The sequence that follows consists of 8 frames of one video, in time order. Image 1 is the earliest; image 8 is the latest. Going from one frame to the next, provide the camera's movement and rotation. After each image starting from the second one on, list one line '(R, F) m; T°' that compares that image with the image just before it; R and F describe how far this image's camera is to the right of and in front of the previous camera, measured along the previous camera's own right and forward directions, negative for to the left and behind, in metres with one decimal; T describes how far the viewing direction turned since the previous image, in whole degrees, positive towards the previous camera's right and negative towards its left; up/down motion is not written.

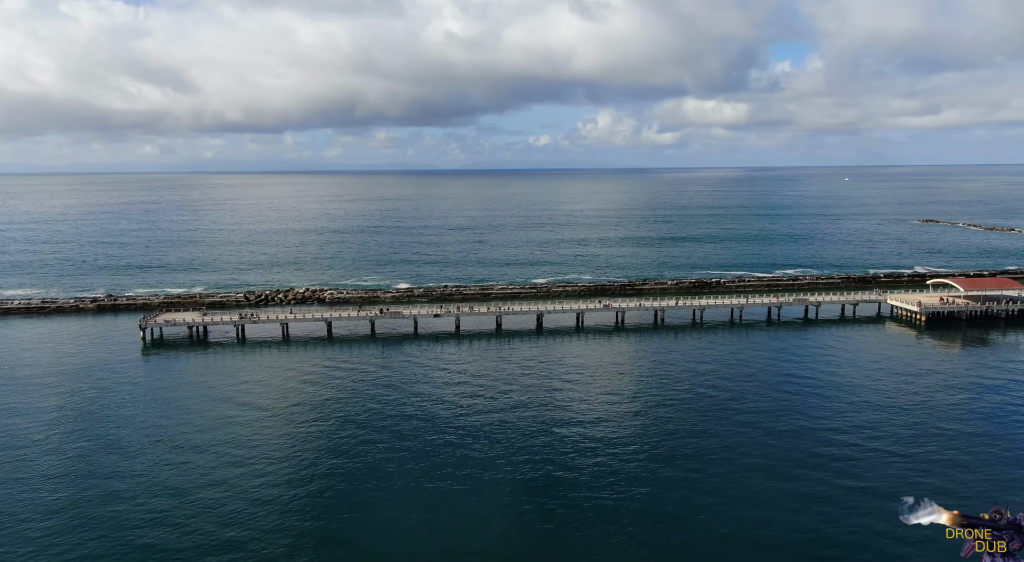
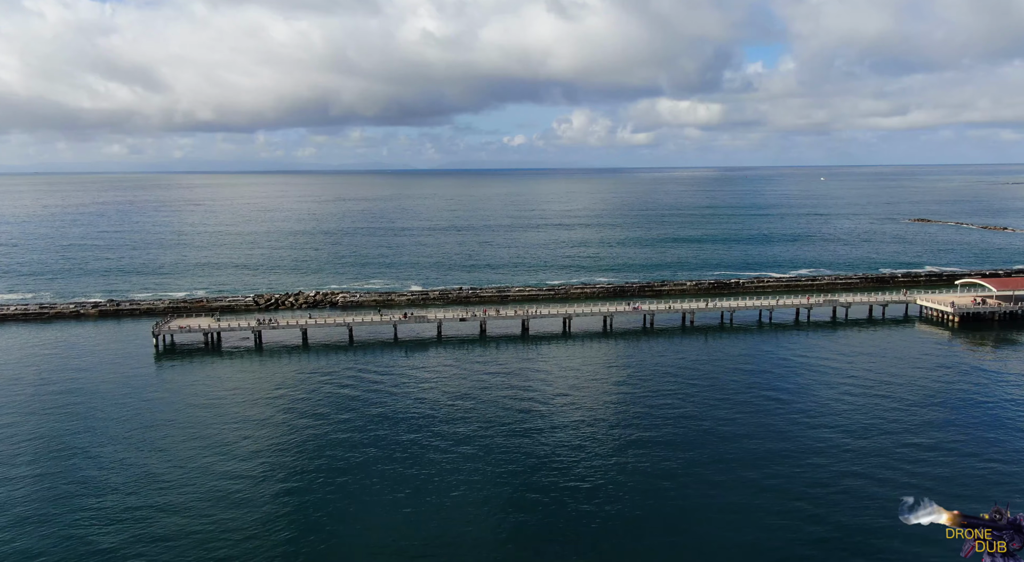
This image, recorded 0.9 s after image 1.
(-5.1, +2.2) m; +2°
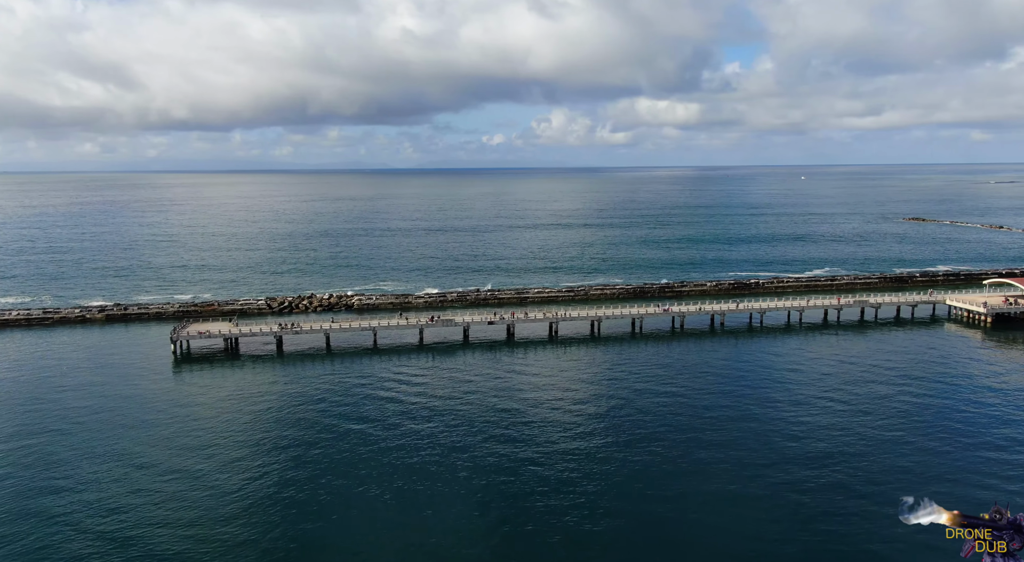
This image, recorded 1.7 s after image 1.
(-4.7, +1.8) m; +2°
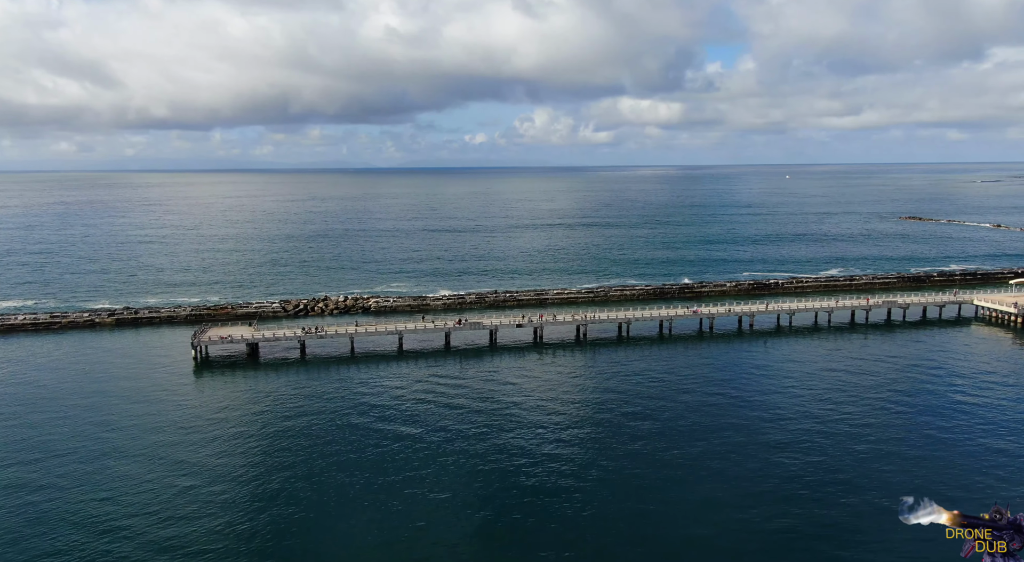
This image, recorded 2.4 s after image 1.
(-4.2, +1.5) m; +1°
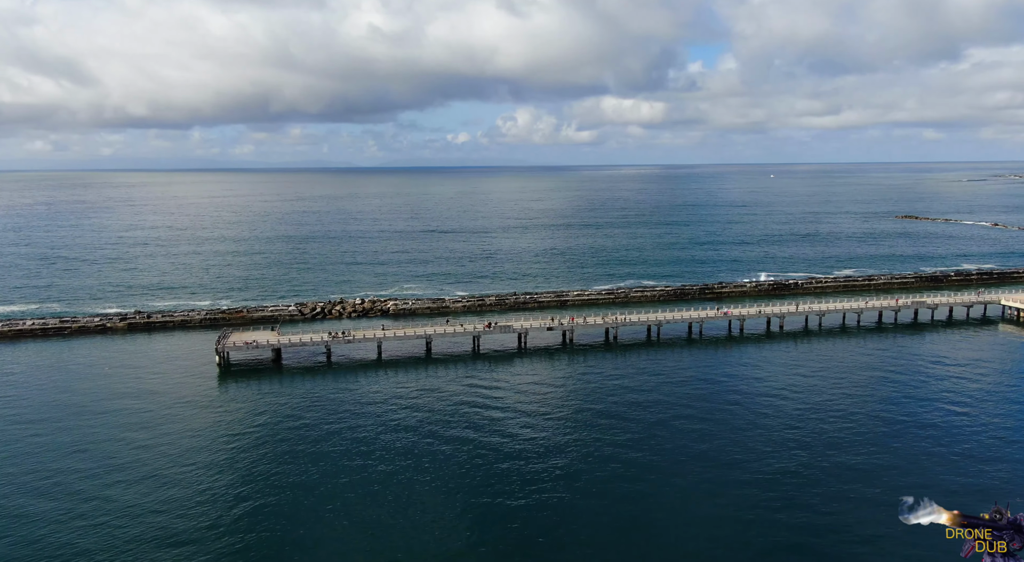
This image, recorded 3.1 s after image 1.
(-4.3, +1.5) m; +1°
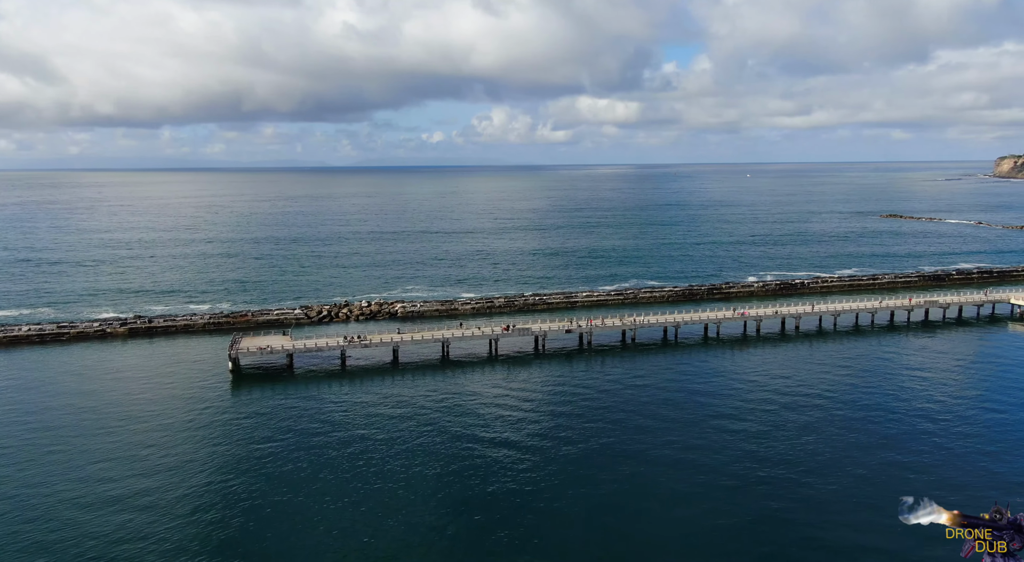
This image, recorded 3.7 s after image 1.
(-3.7, +1.2) m; +2°
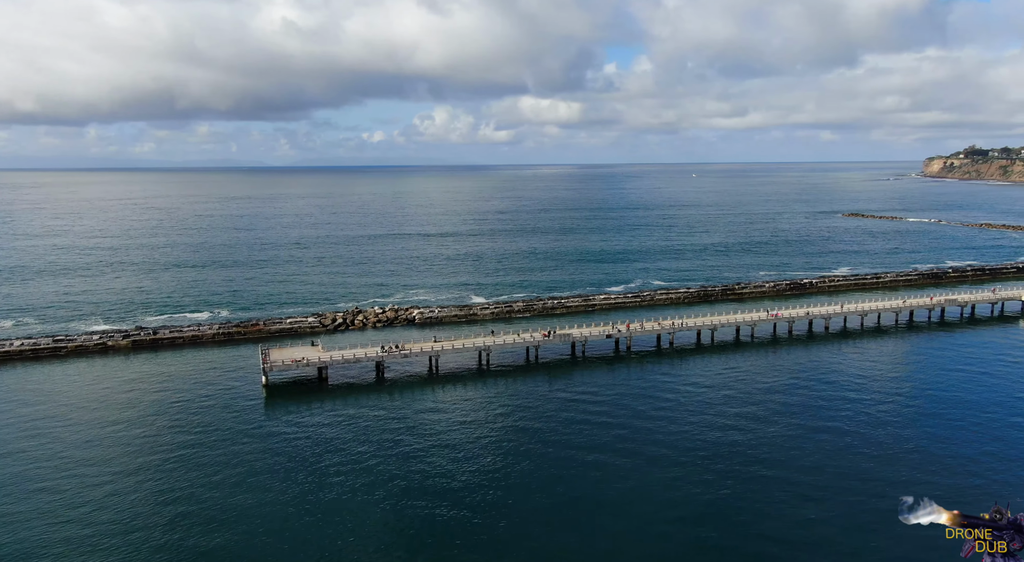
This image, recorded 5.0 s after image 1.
(-8.1, +2.6) m; +5°
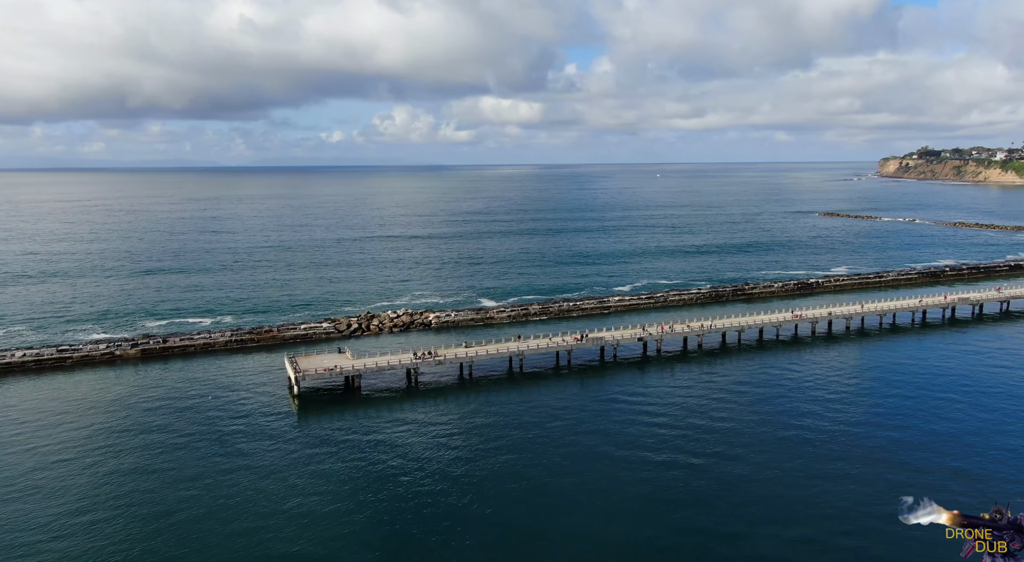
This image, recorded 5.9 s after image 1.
(-5.7, +1.6) m; +3°
